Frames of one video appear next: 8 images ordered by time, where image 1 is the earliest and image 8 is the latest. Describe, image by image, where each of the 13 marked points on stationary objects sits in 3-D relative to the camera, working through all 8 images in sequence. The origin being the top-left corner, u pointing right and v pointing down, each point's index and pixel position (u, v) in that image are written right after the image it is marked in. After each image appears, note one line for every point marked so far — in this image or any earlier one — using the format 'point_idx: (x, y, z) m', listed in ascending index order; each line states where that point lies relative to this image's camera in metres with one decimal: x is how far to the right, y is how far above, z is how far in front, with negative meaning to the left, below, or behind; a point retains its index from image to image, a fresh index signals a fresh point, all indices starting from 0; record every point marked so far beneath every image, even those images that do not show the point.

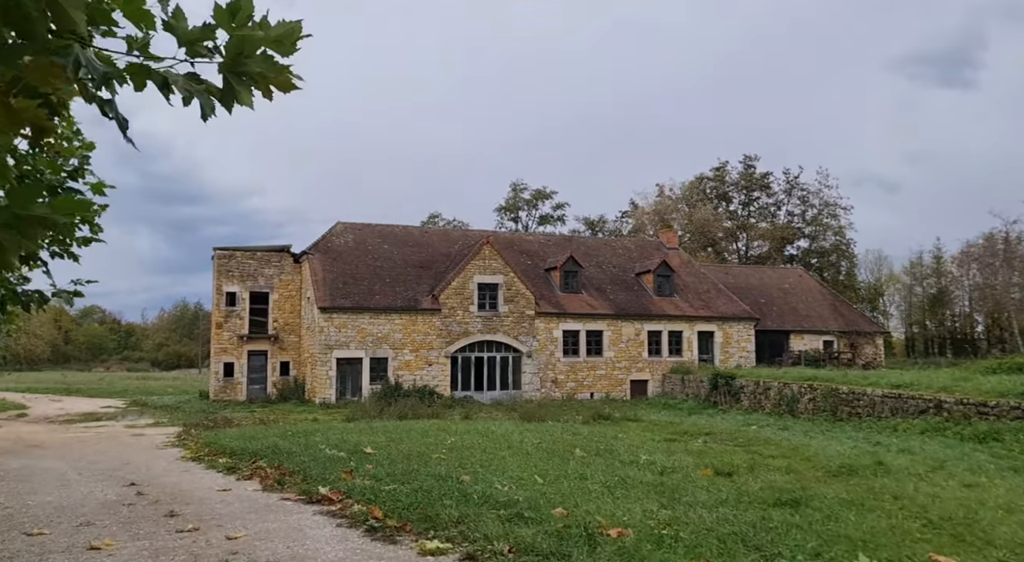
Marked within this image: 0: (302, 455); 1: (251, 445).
0: (-3.0, -2.6, +11.4) m
1: (-4.6, -2.9, +13.7) m
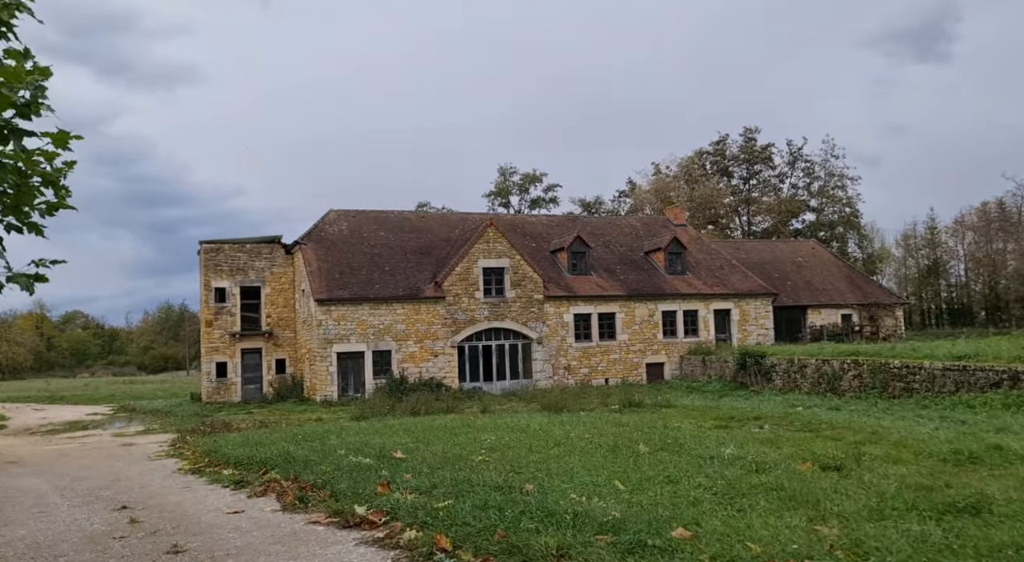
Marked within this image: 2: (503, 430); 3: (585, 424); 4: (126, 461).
0: (-2.4, -2.3, +9.8) m
1: (-3.9, -2.7, +12.1) m
2: (-0.1, -2.5, +12.8) m
3: (+1.3, -2.5, +13.4) m
4: (-7.1, -3.3, +14.3) m
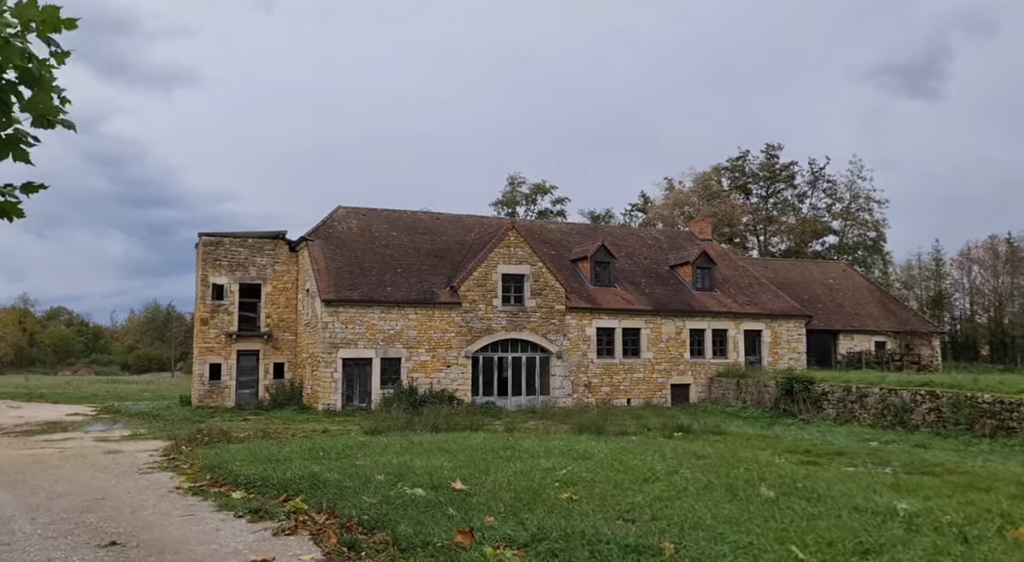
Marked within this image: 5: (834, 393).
0: (-1.5, -2.2, +7.9) m
1: (-3.1, -2.5, +10.1) m
2: (+0.7, -2.5, +10.8) m
3: (+2.1, -2.5, +11.5) m
4: (-6.3, -3.0, +12.2) m
5: (+8.0, -2.8, +19.4) m
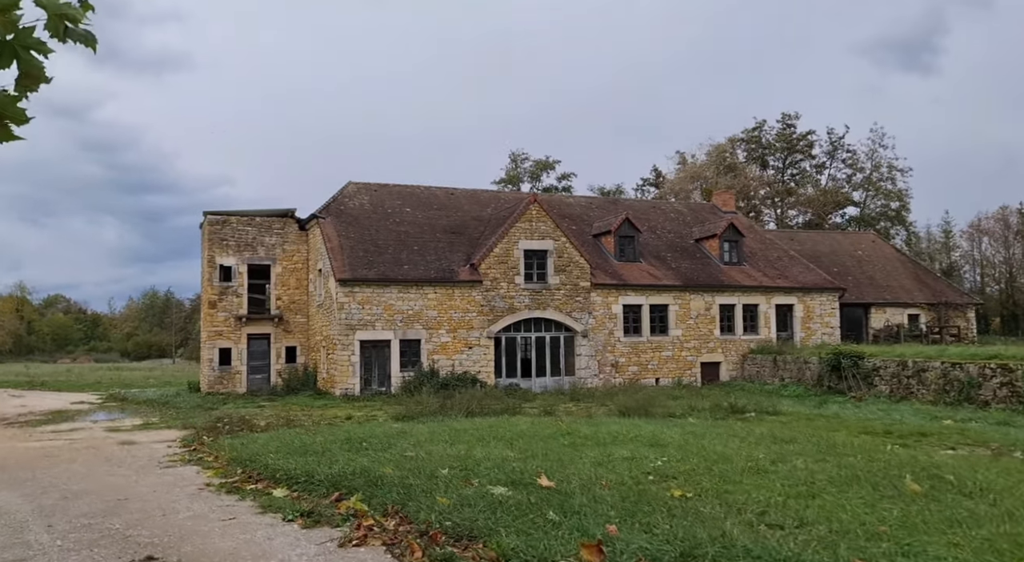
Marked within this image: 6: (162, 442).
0: (-0.6, -1.8, +6.8) m
1: (-2.2, -2.1, +9.0) m
2: (+1.5, -2.0, +9.7) m
3: (+2.9, -2.1, +10.4) m
4: (-5.5, -2.7, +11.1) m
5: (+8.9, -2.1, +18.3) m
6: (-6.4, -2.9, +14.2) m
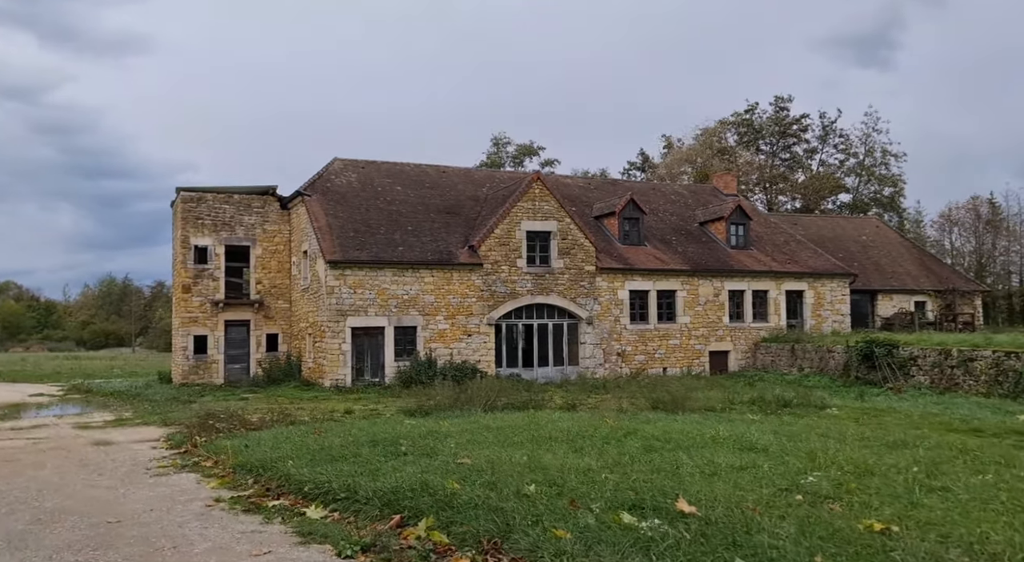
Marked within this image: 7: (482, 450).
0: (+0.3, -1.6, +5.2) m
1: (-1.5, -1.9, +7.3) m
2: (+2.3, -1.8, +8.2) m
3: (+3.6, -1.8, +8.9) m
4: (-4.8, -2.4, +9.3) m
5: (+9.2, -1.7, +17.2) m
6: (-5.8, -2.6, +12.3) m
7: (-0.3, -1.9, +8.5) m
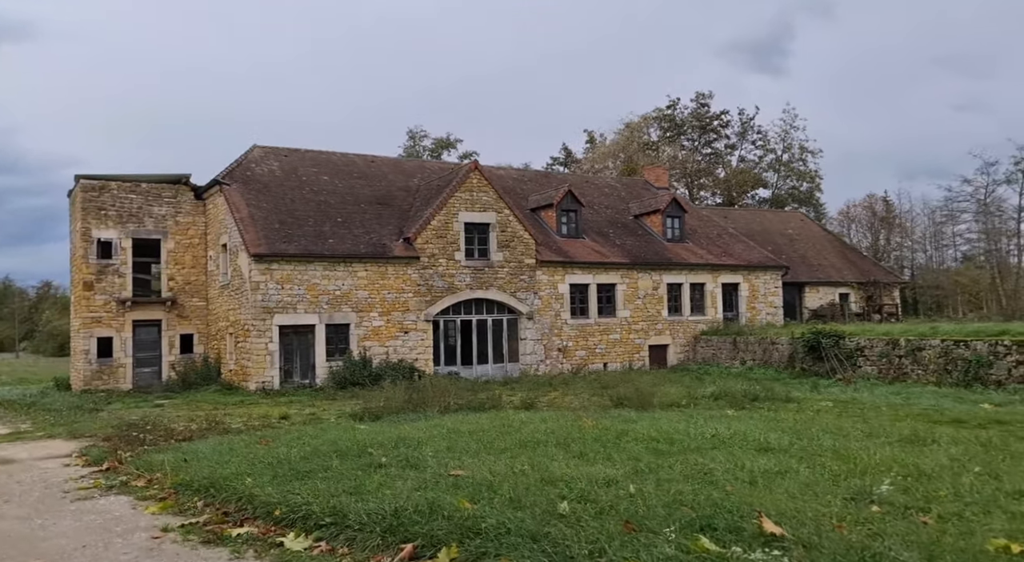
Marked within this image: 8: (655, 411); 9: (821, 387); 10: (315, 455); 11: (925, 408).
0: (+0.6, -1.5, +4.3) m
1: (-1.4, -1.7, +6.2) m
2: (+2.2, -1.6, +7.6) m
3: (+3.5, -1.6, +8.4) m
4: (-4.9, -2.2, +7.8) m
5: (+8.1, -1.5, +17.2) m
6: (-6.3, -2.5, +10.7) m
7: (-0.4, -1.7, +7.5) m
8: (+2.3, -2.0, +12.0) m
9: (+6.5, -2.2, +16.0) m
10: (-2.2, -1.9, +8.5) m
11: (+6.5, -2.0, +12.2) m
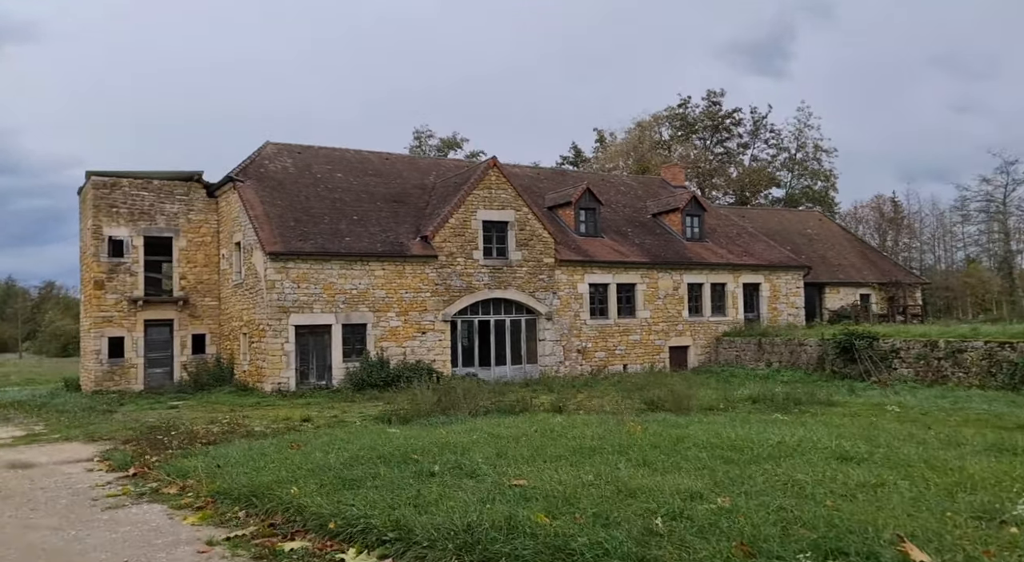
0: (+1.1, -1.4, +3.8) m
1: (-0.8, -1.7, +5.8) m
2: (+2.8, -1.6, +7.1) m
3: (+4.0, -1.6, +7.9) m
4: (-4.4, -2.2, +7.3) m
5: (+8.6, -1.5, +16.8) m
6: (-5.8, -2.4, +10.2) m
7: (+0.1, -1.7, +7.0) m
8: (+2.9, -2.0, +11.5) m
9: (+7.0, -2.2, +15.5) m
10: (-1.6, -1.9, +8.0) m
11: (+7.1, -2.0, +11.7) m
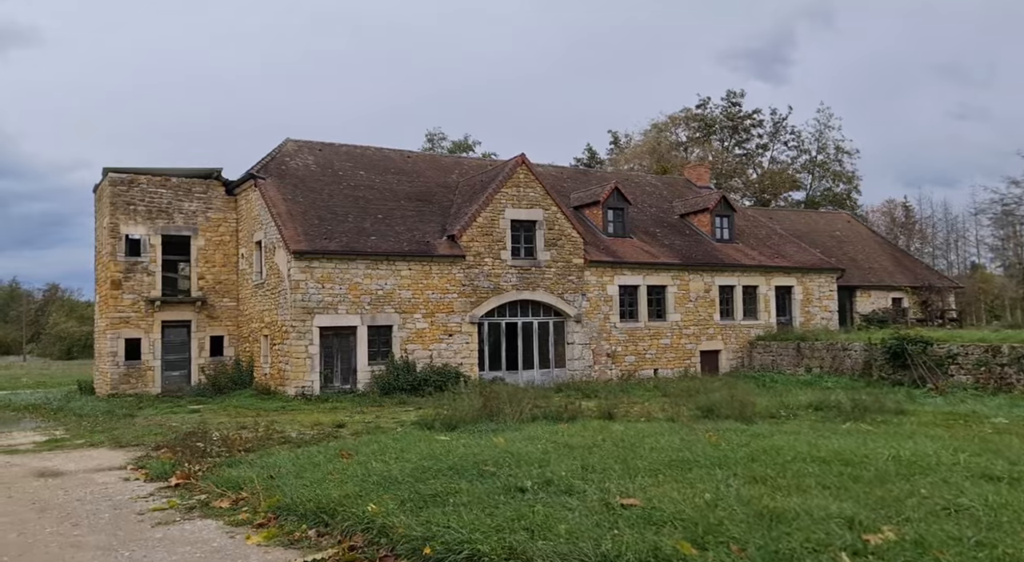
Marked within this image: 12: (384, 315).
0: (+1.9, -1.4, +3.1) m
1: (0.0, -1.6, +5.1) m
2: (+3.6, -1.5, +6.4) m
3: (+4.8, -1.6, +7.2) m
4: (-3.6, -2.1, +6.6) m
5: (+9.4, -1.5, +16.0) m
6: (-5.0, -2.4, +9.5) m
7: (+0.9, -1.6, +6.3) m
8: (+3.7, -1.9, +10.8) m
9: (+7.8, -2.2, +14.8) m
10: (-0.8, -1.8, +7.3) m
11: (+7.9, -2.0, +11.0) m
12: (-3.3, -0.9, +19.9) m
